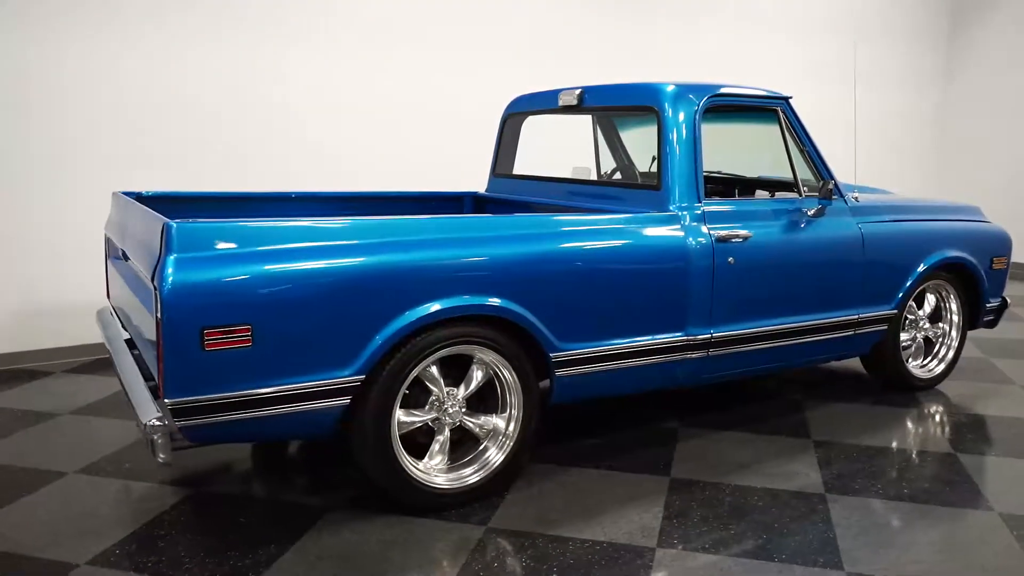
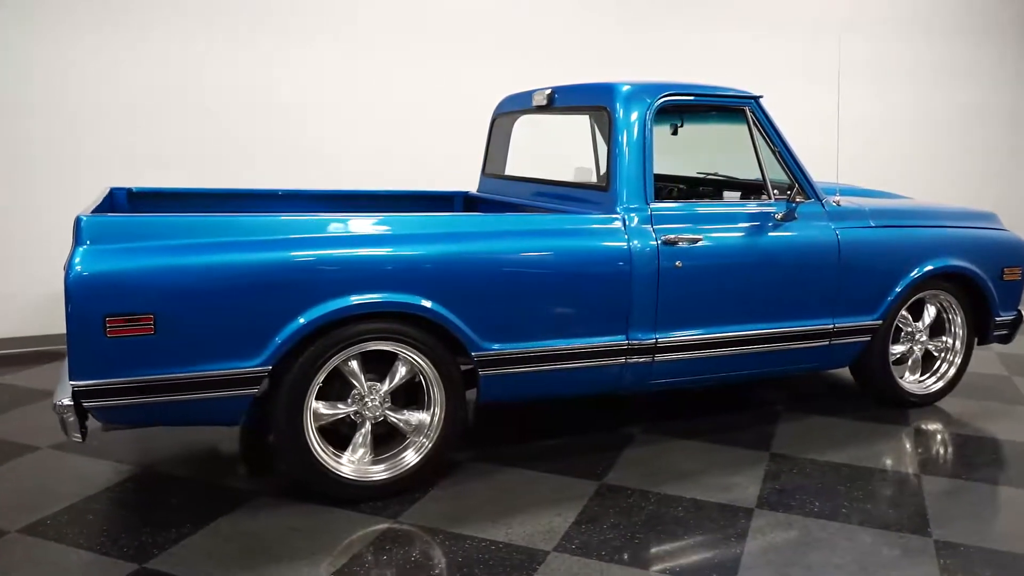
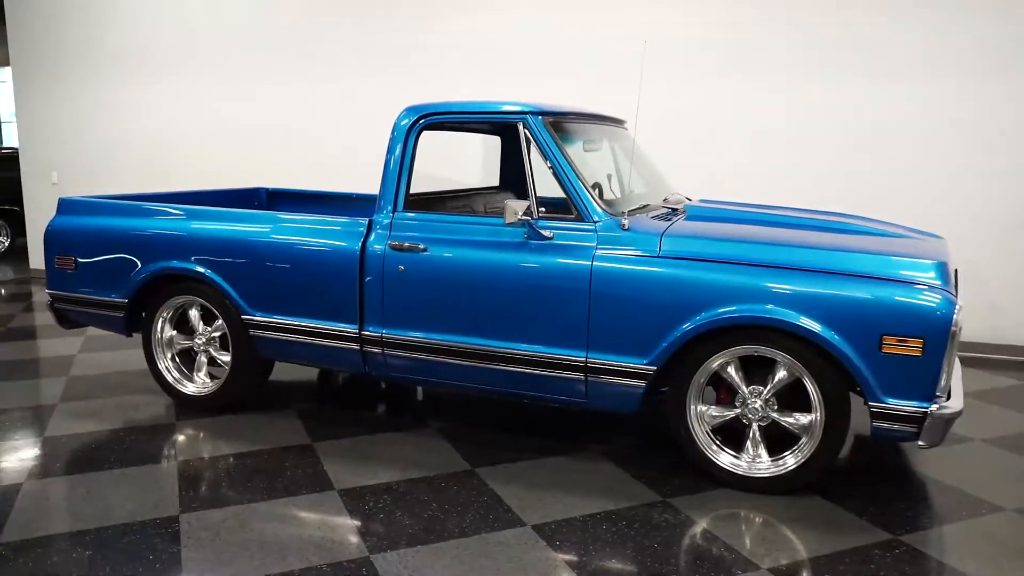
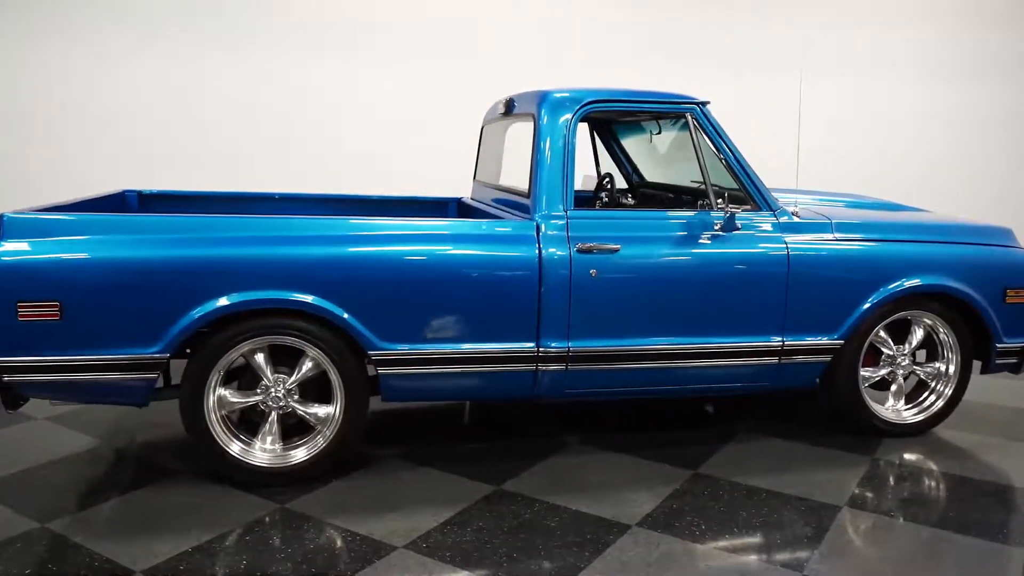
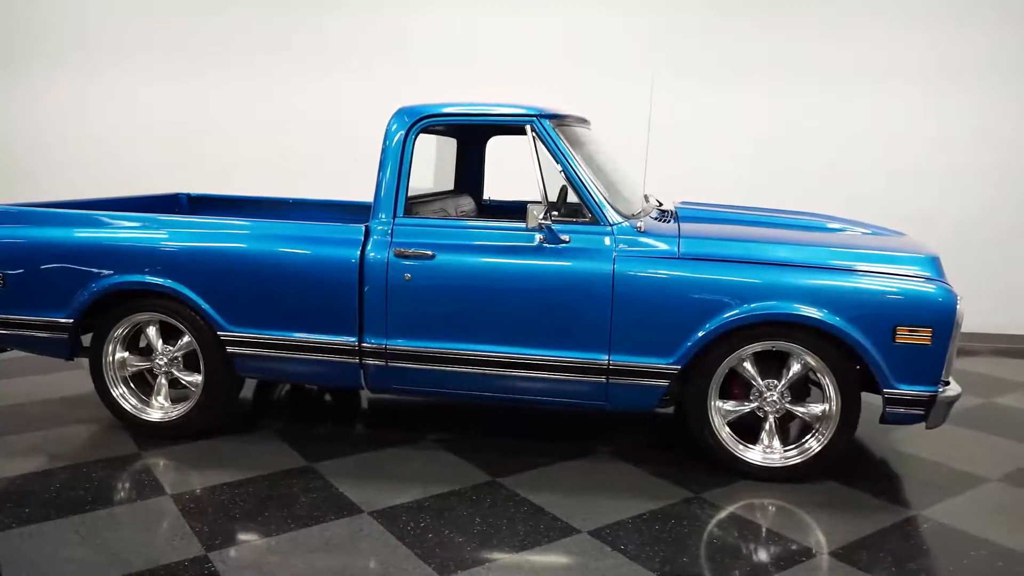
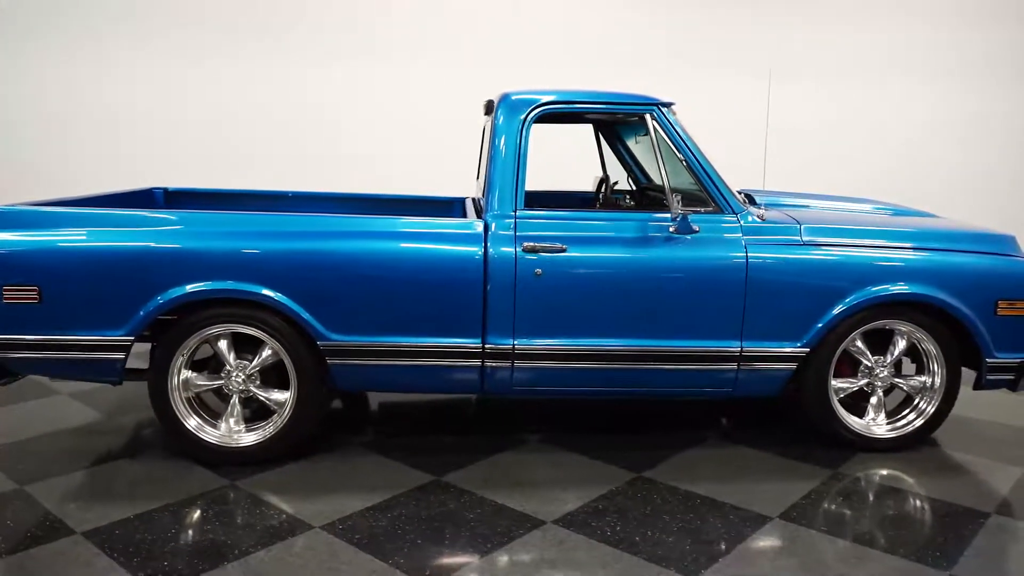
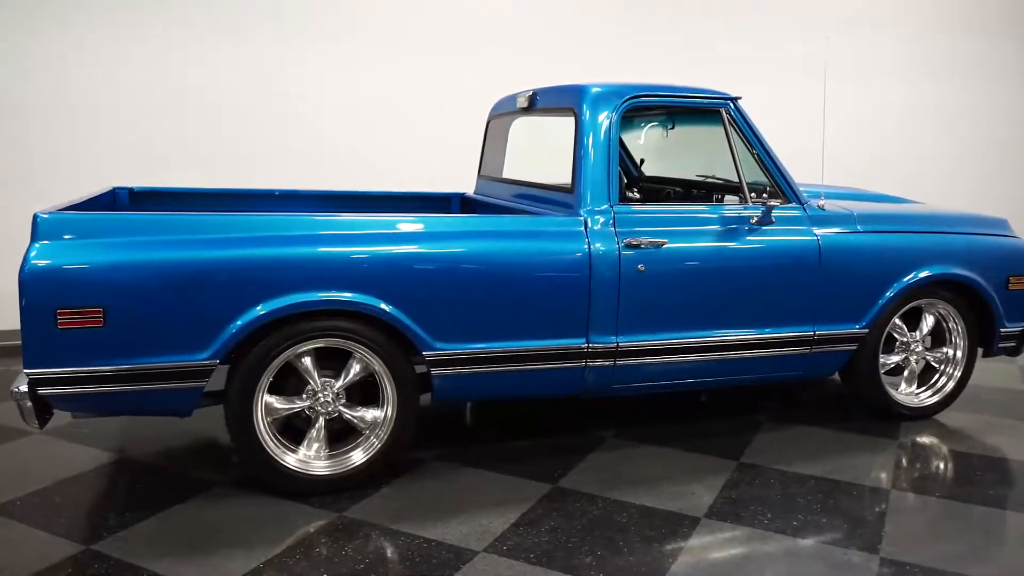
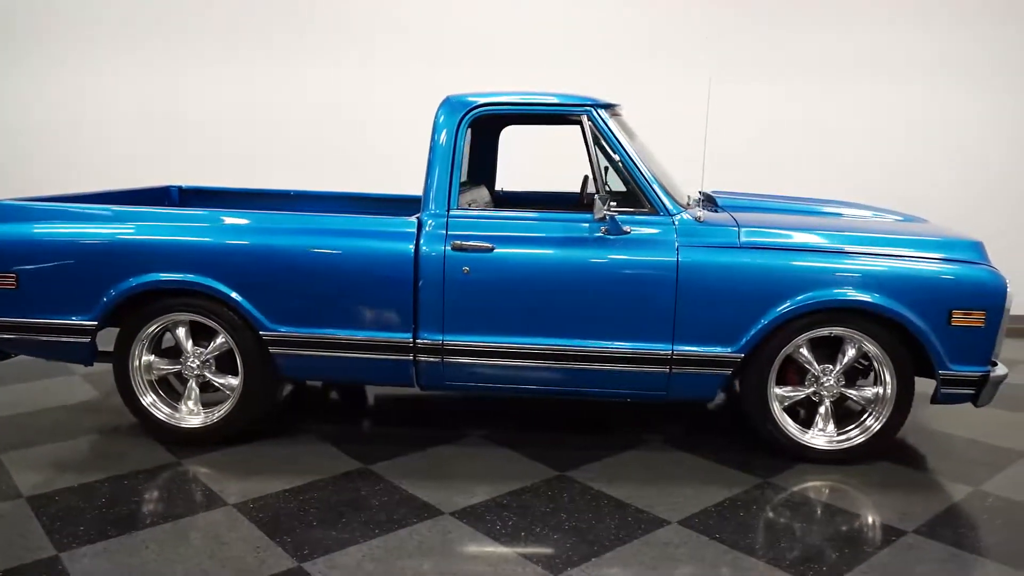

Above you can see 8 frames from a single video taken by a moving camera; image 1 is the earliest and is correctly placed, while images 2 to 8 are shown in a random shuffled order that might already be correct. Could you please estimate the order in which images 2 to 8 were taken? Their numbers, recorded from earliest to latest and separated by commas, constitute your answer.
2, 7, 4, 6, 8, 5, 3
